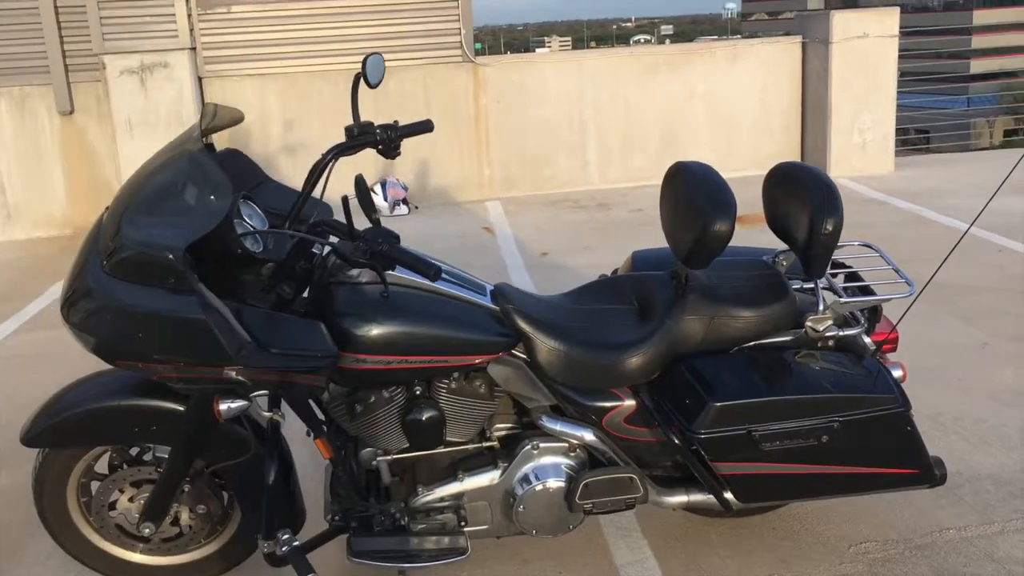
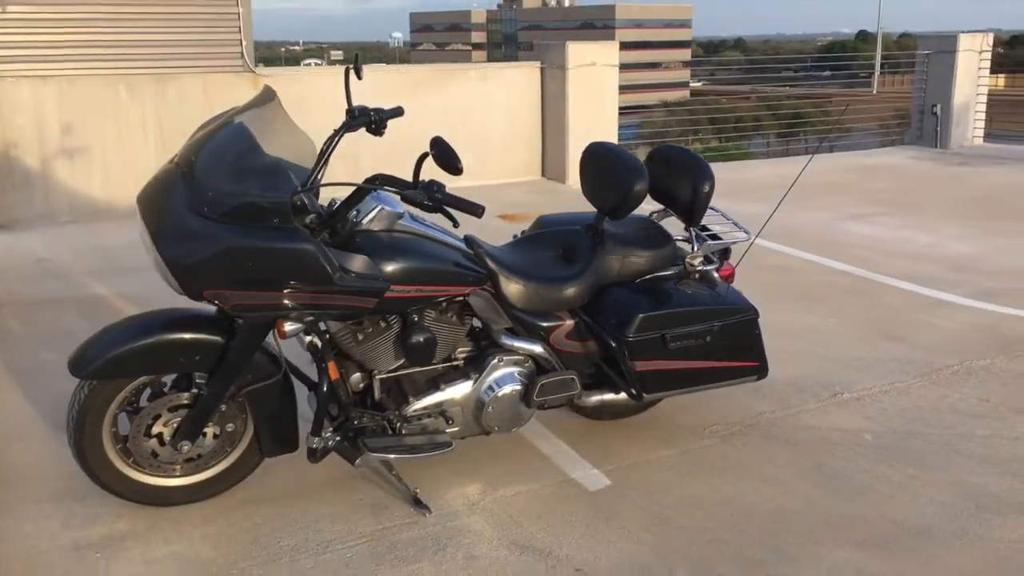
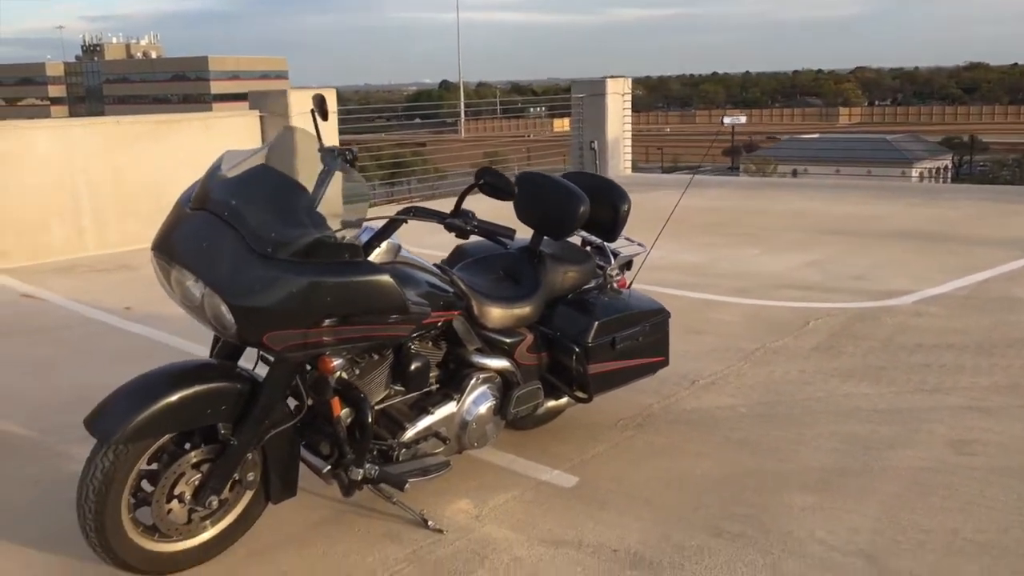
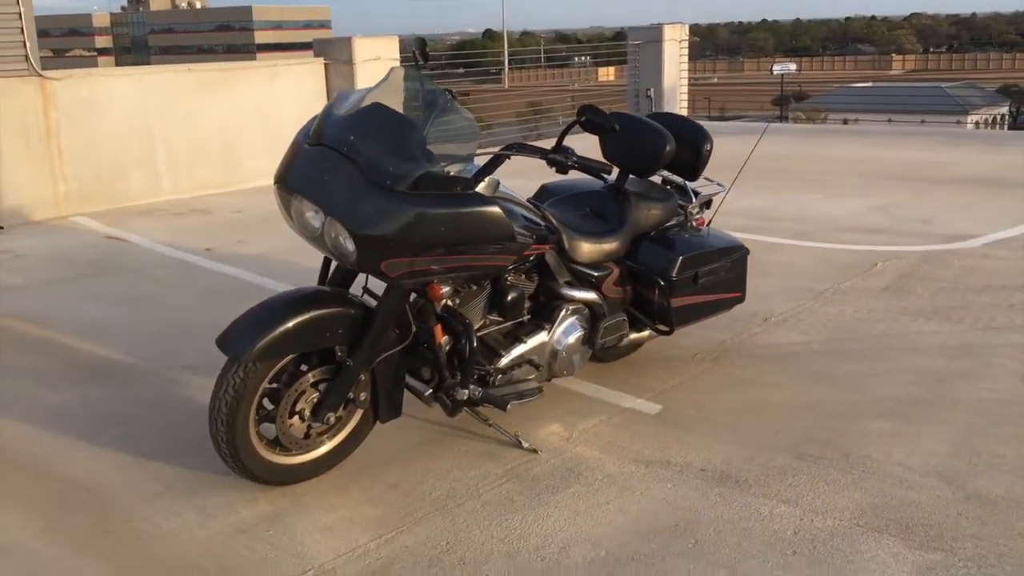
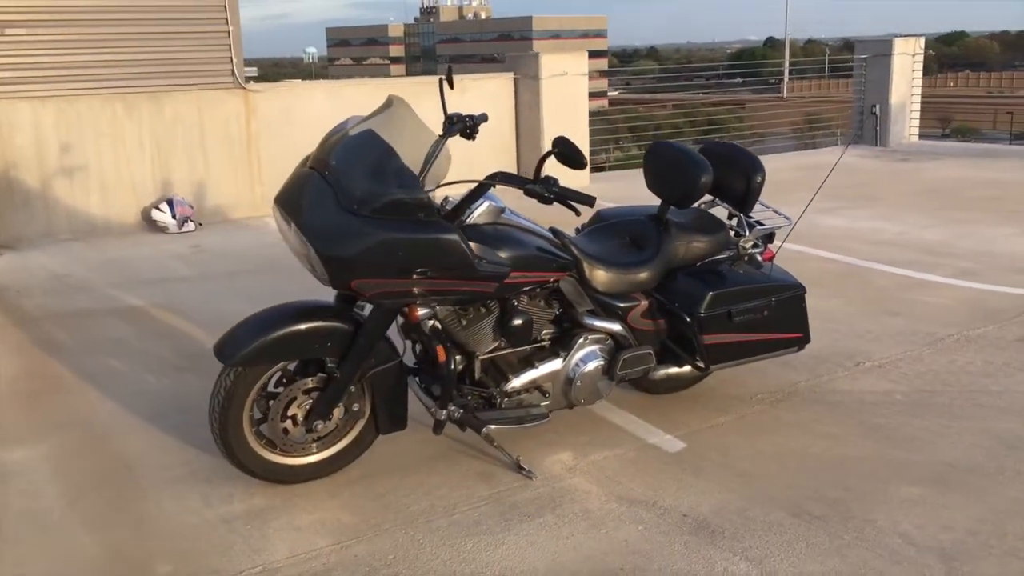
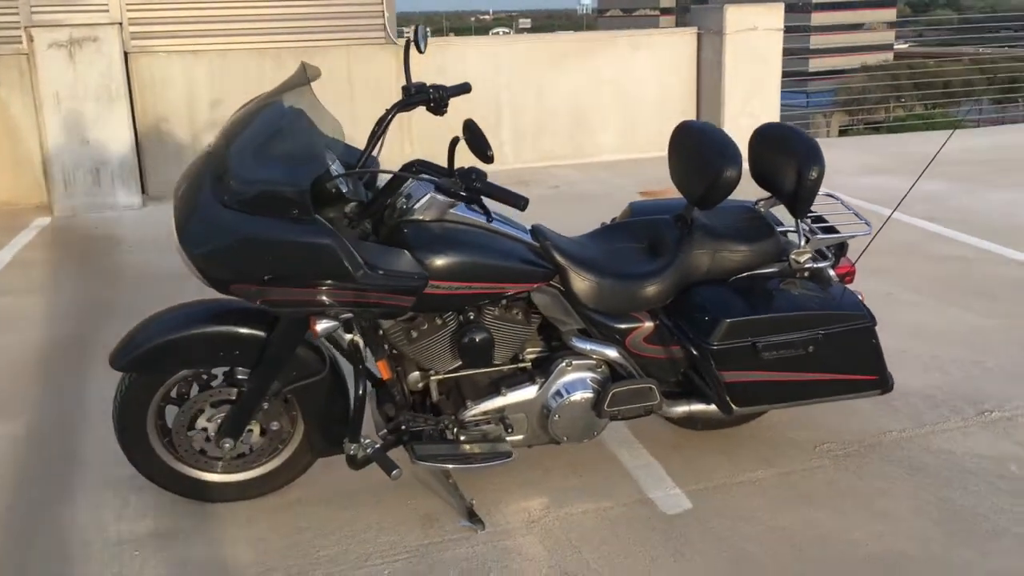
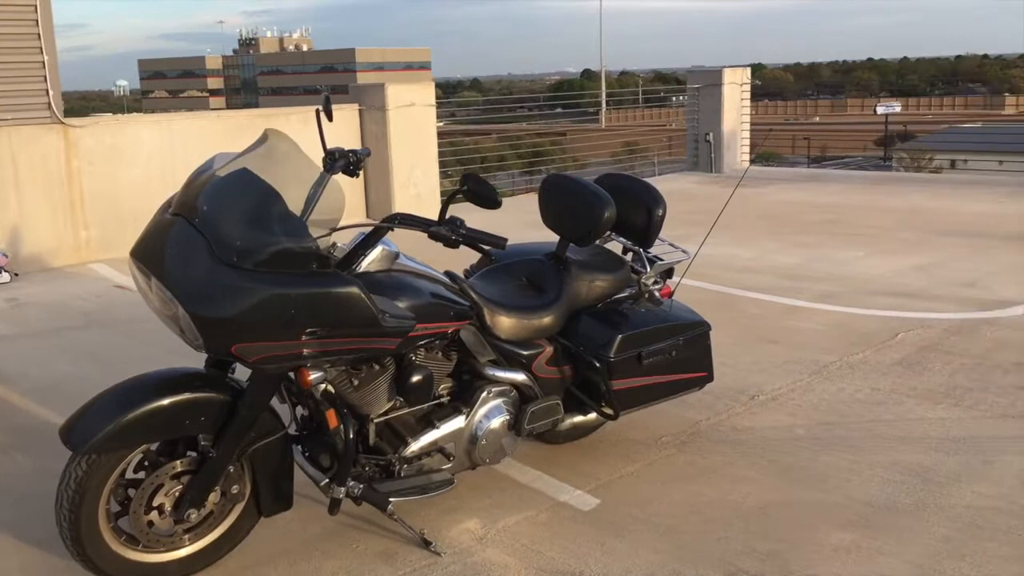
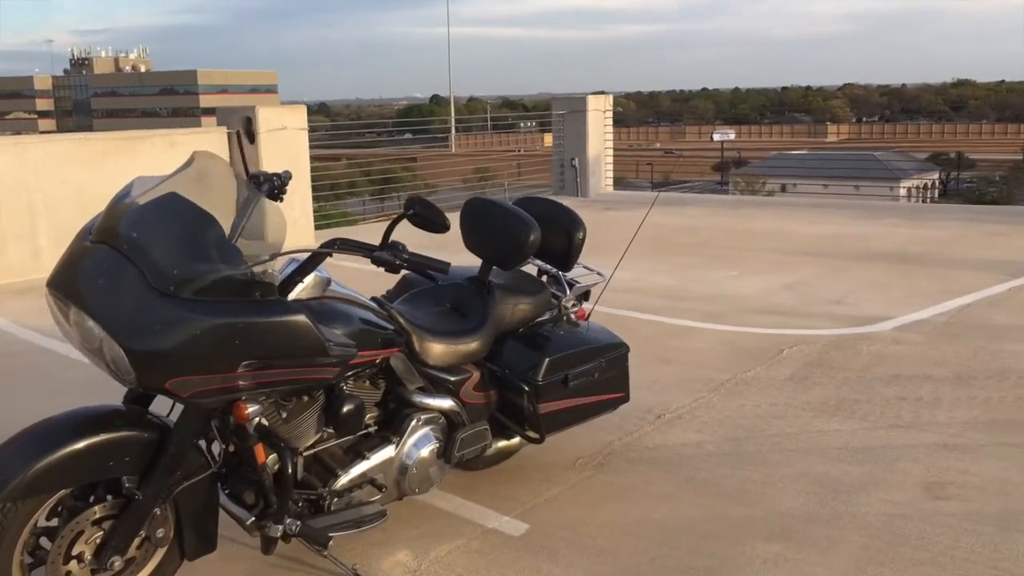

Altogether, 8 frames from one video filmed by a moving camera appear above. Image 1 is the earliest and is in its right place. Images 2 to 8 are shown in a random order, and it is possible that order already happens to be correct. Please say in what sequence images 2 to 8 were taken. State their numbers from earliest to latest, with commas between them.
6, 2, 5, 7, 8, 3, 4
